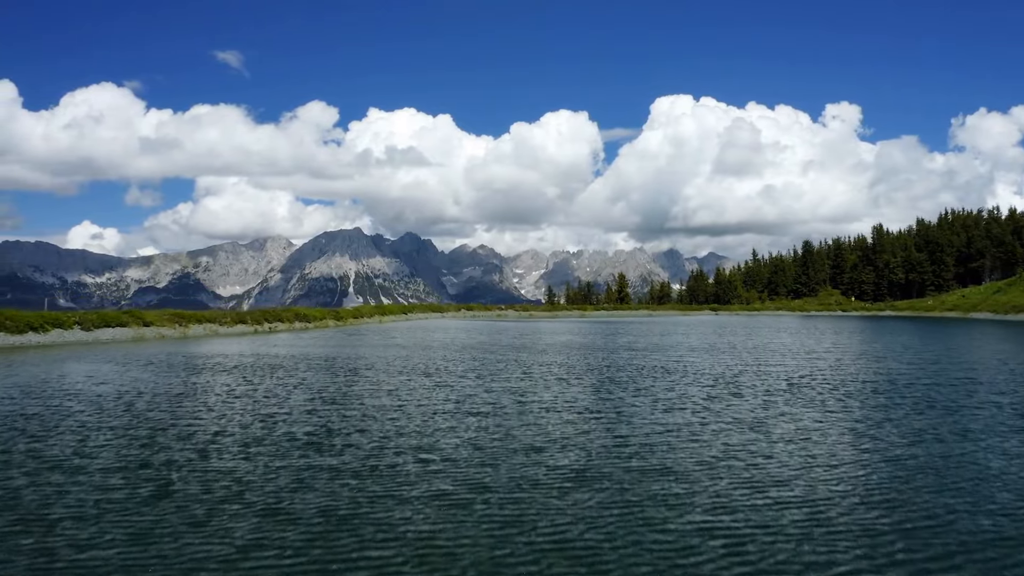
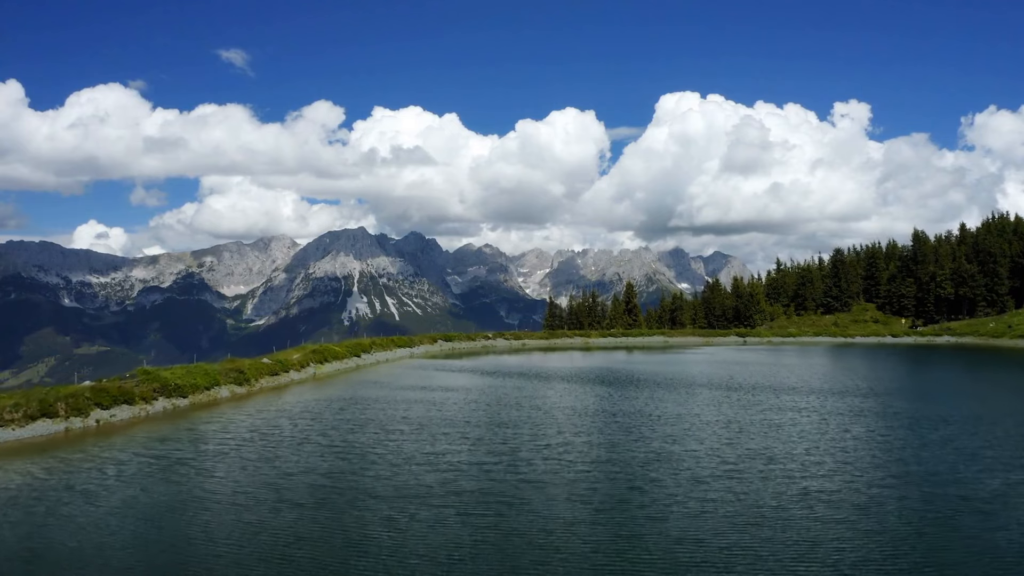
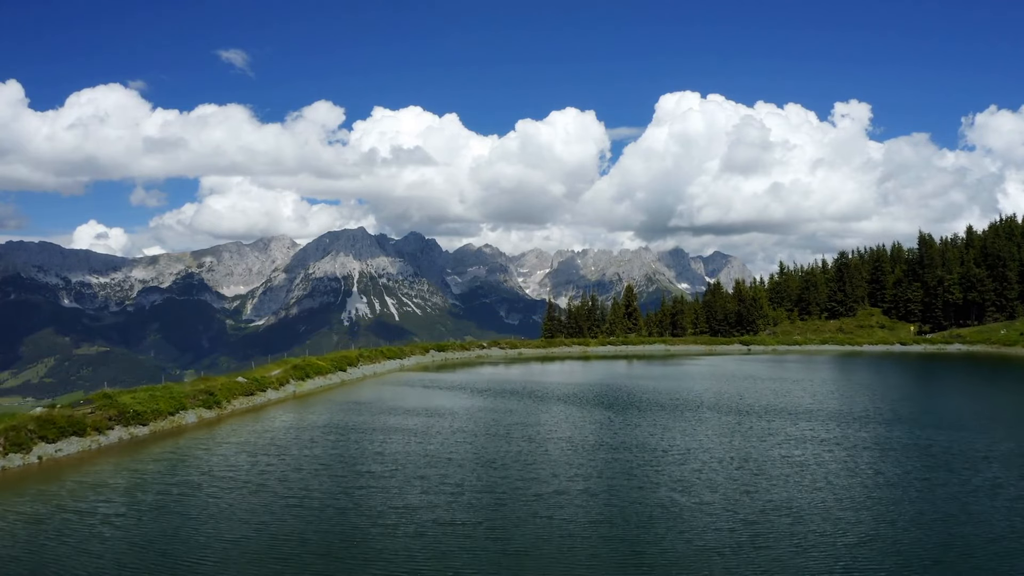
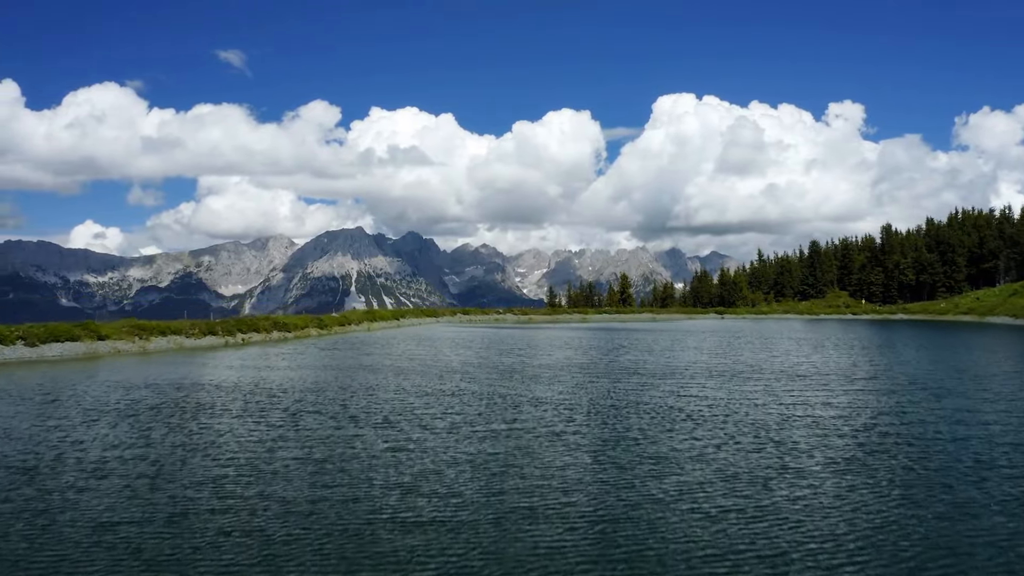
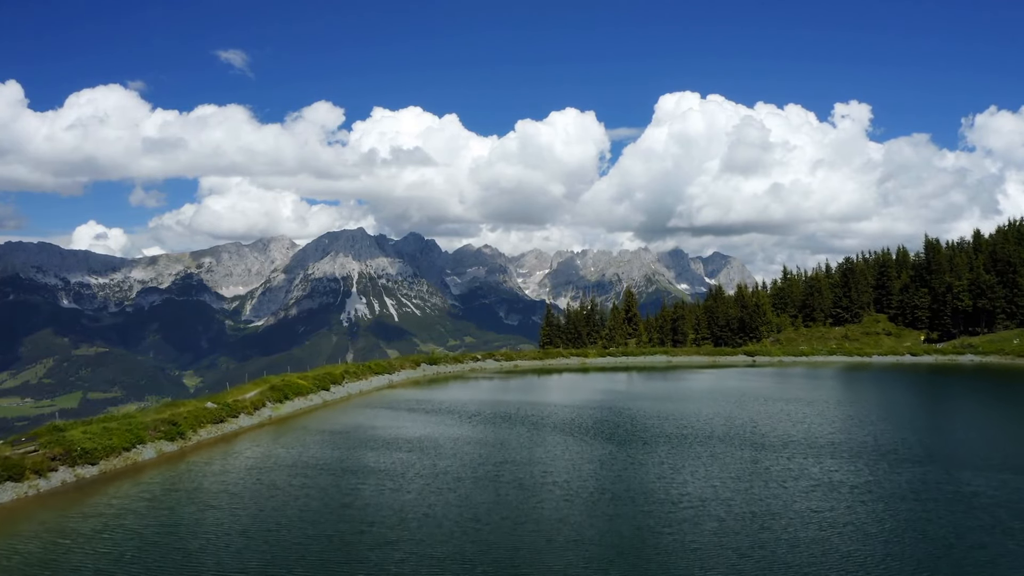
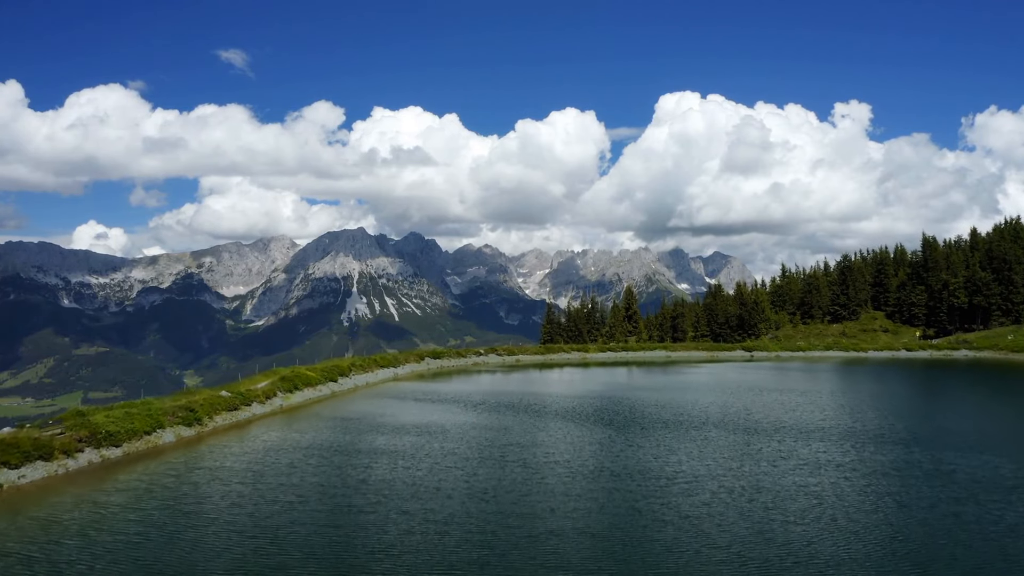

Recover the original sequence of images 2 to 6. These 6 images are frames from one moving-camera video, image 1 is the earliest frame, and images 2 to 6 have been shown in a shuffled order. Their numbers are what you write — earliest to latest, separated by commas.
4, 2, 3, 6, 5
